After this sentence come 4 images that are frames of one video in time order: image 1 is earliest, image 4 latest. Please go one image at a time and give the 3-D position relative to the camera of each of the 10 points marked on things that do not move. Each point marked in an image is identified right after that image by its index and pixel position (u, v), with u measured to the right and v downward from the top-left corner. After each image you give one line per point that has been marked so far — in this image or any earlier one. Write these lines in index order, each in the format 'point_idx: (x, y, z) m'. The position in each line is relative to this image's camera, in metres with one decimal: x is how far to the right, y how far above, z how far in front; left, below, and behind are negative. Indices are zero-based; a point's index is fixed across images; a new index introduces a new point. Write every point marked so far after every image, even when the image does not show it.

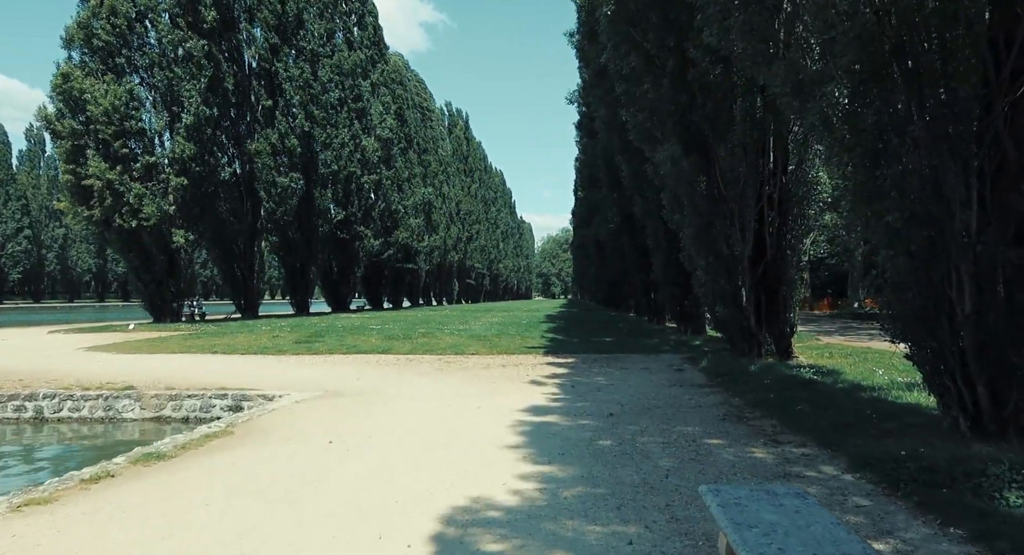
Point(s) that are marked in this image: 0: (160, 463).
0: (-3.4, -1.8, +6.2) m
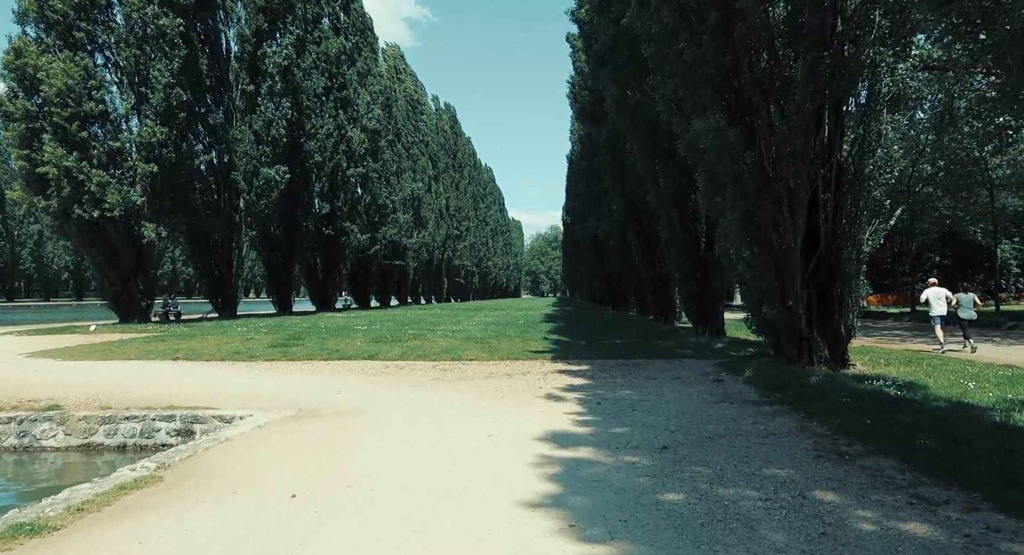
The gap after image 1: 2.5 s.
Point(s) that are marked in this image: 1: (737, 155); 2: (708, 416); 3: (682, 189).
0: (-3.2, -1.7, +4.2) m
1: (+3.5, +1.9, +10.0) m
2: (+2.4, -1.7, +7.8) m
3: (+4.6, +2.4, +17.2) m
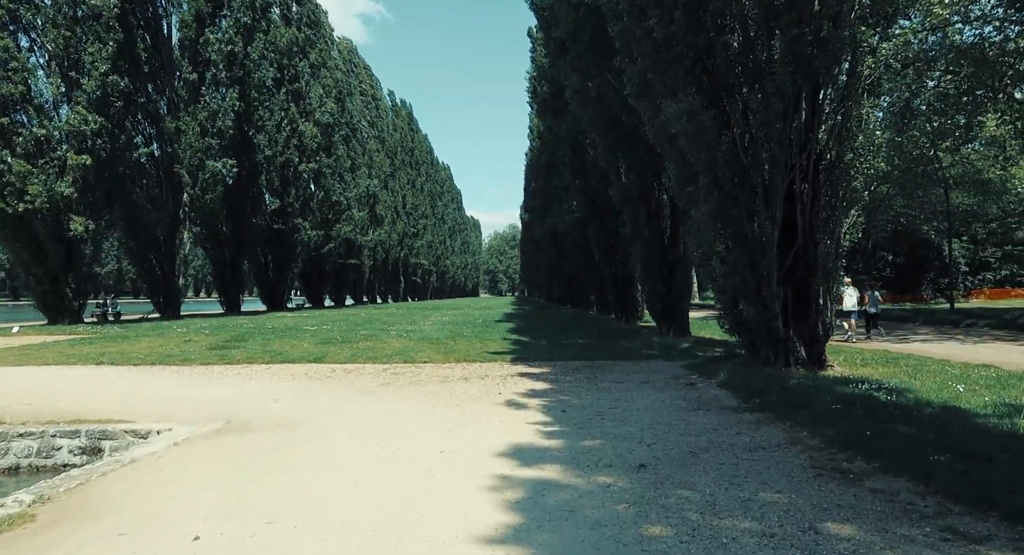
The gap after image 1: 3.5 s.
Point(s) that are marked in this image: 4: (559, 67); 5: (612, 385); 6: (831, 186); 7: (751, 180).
0: (-3.4, -1.7, +3.1) m
1: (+2.9, +2.0, +9.4) m
2: (+1.9, -1.6, +7.0) m
3: (+3.5, +2.5, +16.6) m
4: (+1.5, +6.6, +19.8) m
5: (+1.6, -1.7, +10.1) m
6: (+4.9, +1.4, +9.9) m
7: (+3.5, +1.4, +9.5) m
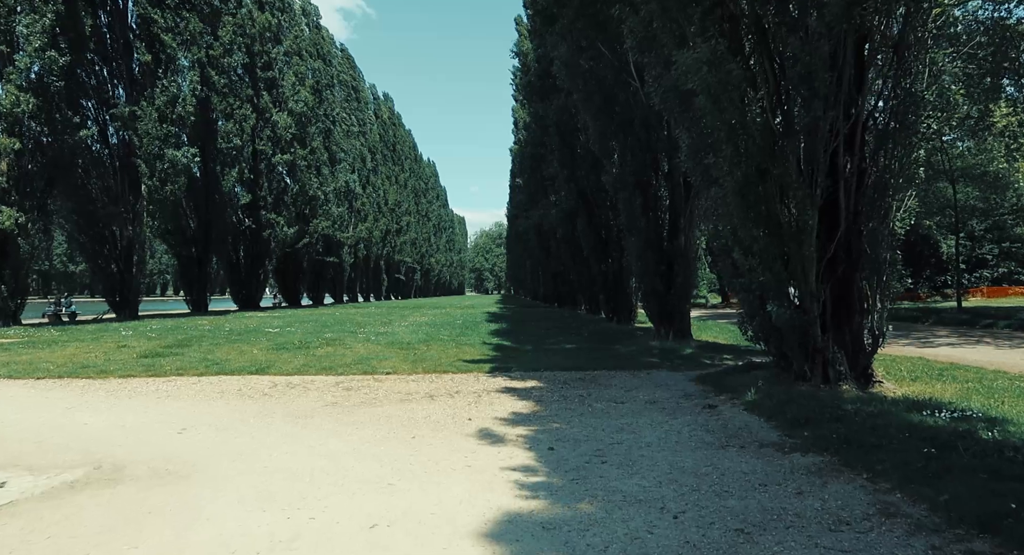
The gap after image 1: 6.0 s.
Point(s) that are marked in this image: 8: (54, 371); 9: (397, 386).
0: (-3.6, -1.6, +1.0) m
1: (+2.6, +2.0, +7.4) m
2: (+1.6, -1.6, +5.1) m
3: (+3.0, +2.5, +14.7) m
4: (+0.9, +6.6, +17.8) m
5: (+1.3, -1.6, +8.1) m
6: (+4.6, +1.5, +8.0) m
7: (+3.2, +1.5, +7.6) m
8: (-8.5, -1.7, +12.0) m
9: (-1.9, -1.7, +10.2) m
